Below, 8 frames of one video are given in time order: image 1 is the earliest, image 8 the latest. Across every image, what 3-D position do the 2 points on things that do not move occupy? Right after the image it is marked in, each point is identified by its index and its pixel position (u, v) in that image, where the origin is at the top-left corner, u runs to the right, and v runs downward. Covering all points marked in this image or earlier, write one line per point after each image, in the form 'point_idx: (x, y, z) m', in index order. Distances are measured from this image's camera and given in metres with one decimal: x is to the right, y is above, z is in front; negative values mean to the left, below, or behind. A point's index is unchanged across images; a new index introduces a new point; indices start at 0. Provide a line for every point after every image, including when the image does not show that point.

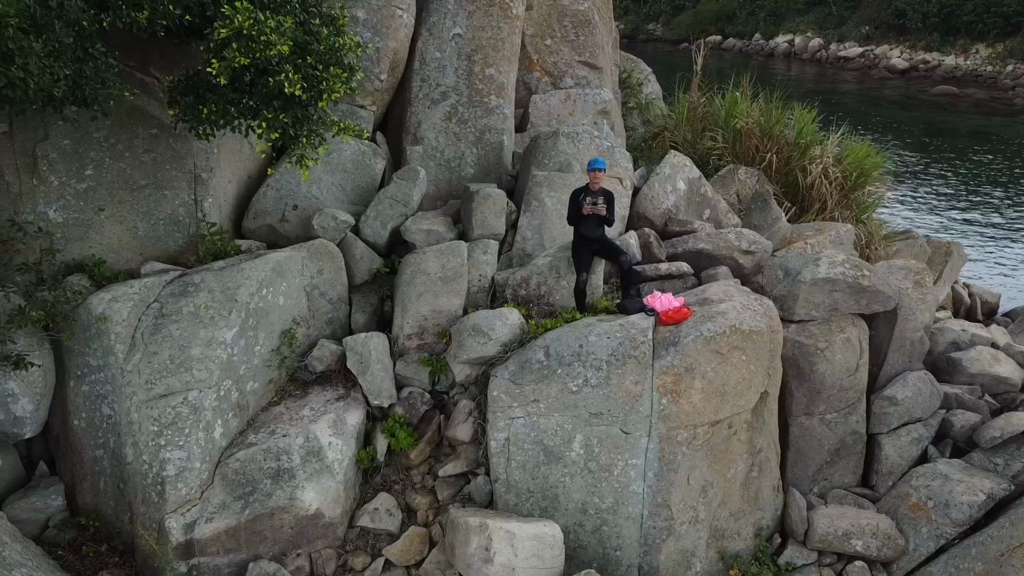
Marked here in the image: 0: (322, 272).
0: (-1.1, +0.1, +4.6) m
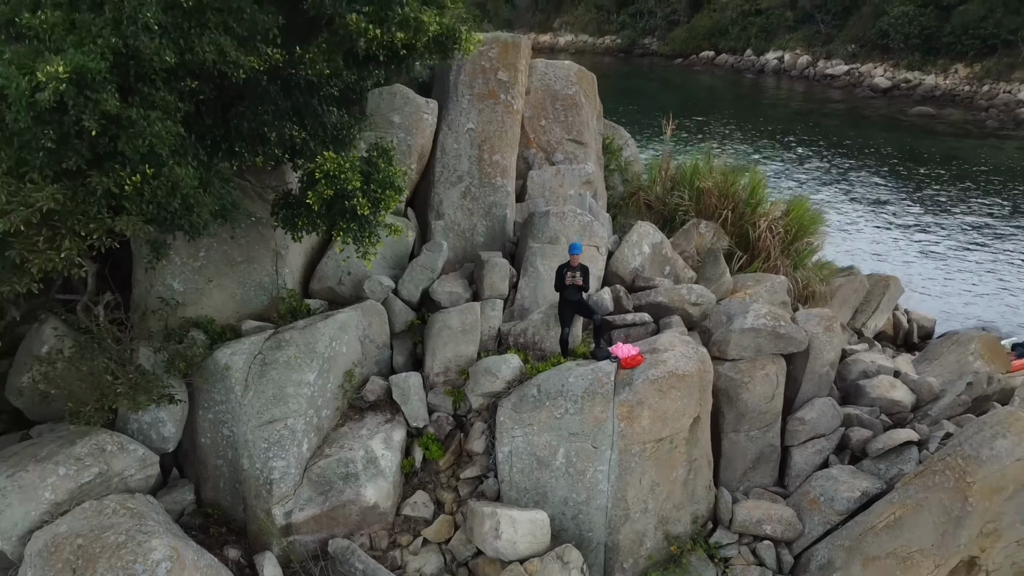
0: (-1.1, -0.3, +6.1) m
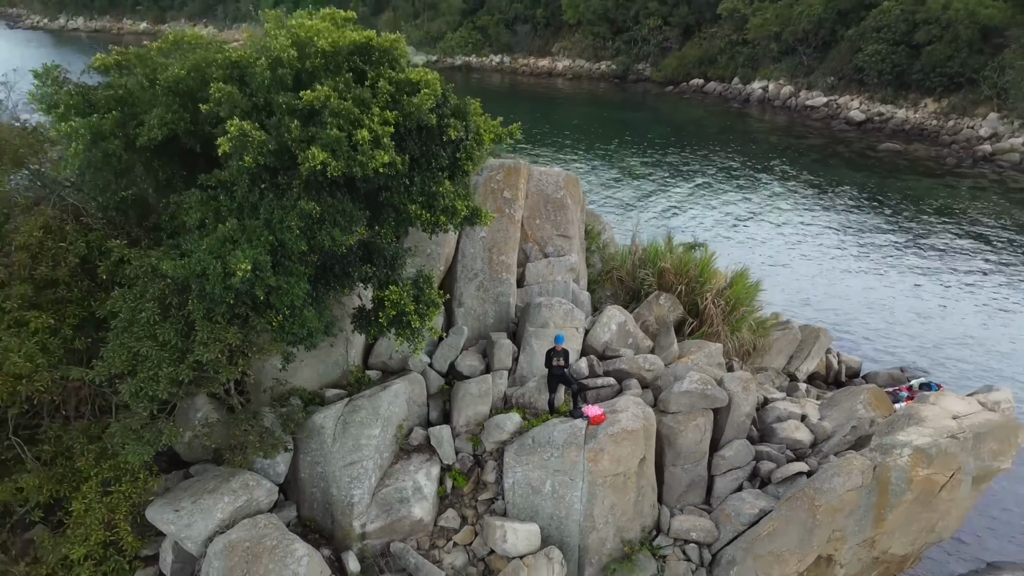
0: (-1.1, -1.1, +8.6) m
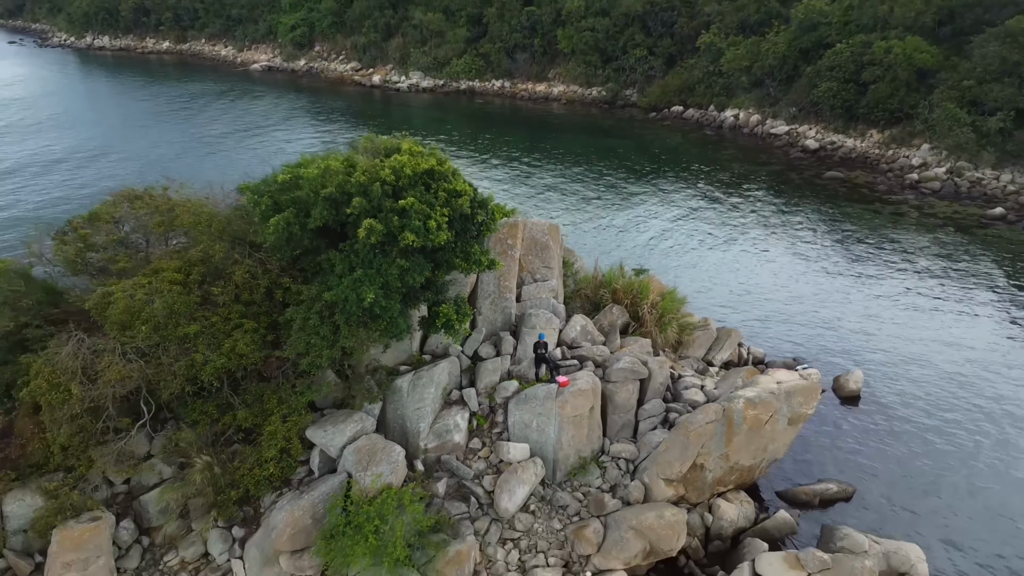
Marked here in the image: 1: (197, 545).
0: (-1.1, -1.4, +13.9) m
1: (-4.9, -4.0, +12.0) m
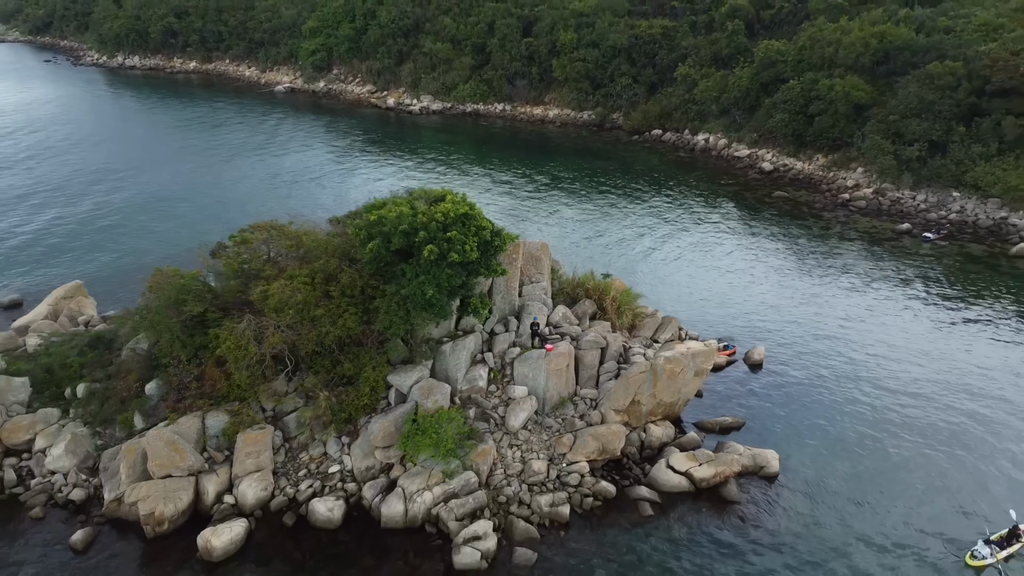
0: (-0.9, -1.4, +21.2) m
1: (-4.8, -3.9, +19.3) m
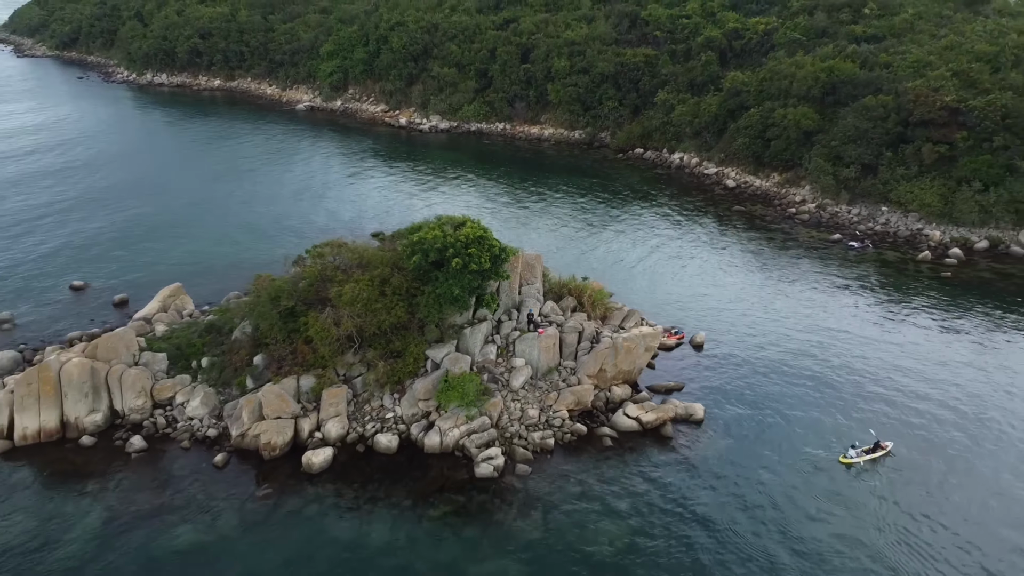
0: (-0.9, -1.4, +29.3) m
1: (-4.7, -4.0, +27.4) m
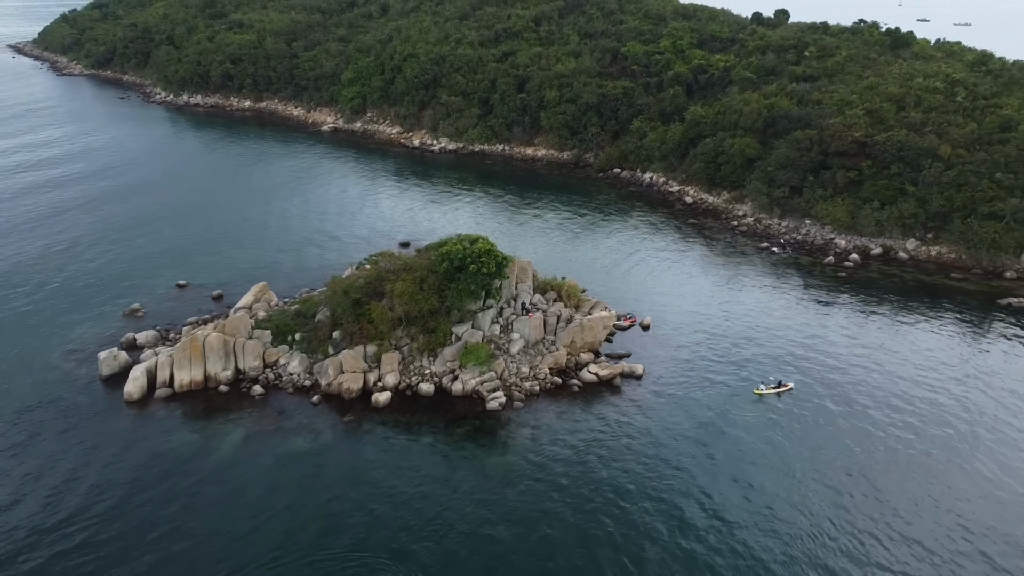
0: (-0.9, -1.2, +41.8) m
1: (-4.8, -3.8, +39.9) m
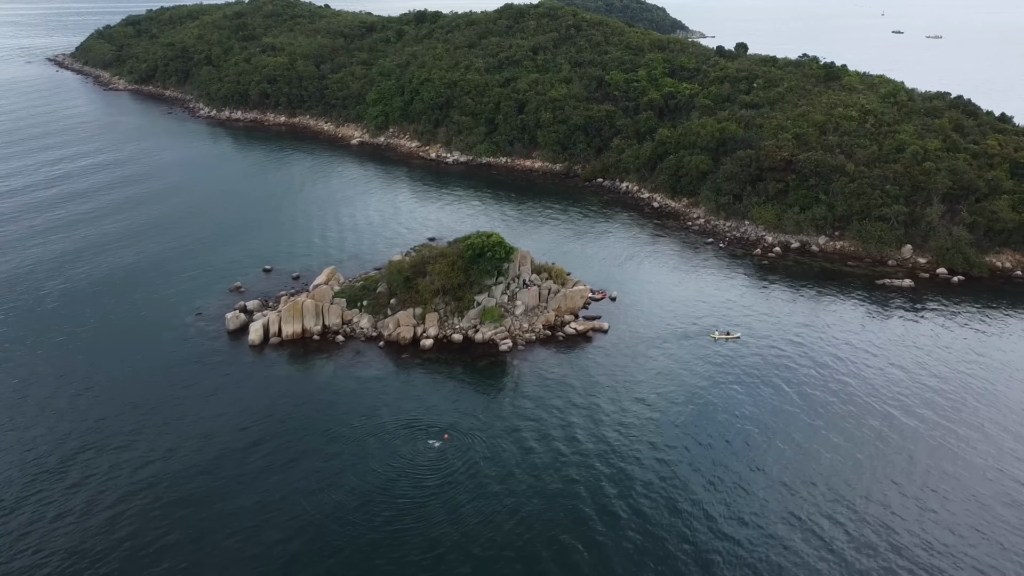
0: (-0.6, +0.2, +58.9) m
1: (-4.5, -2.4, +56.9) m
